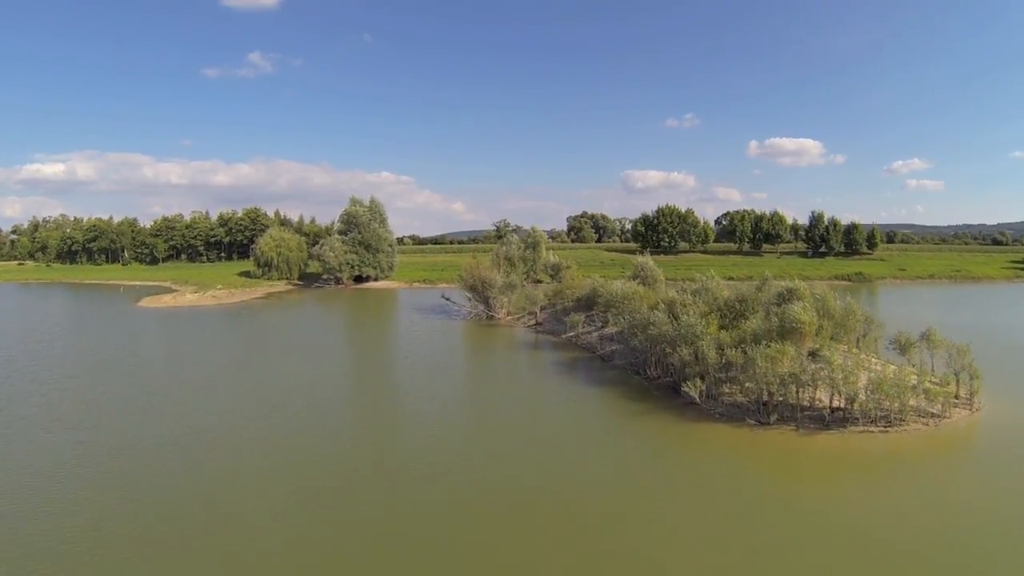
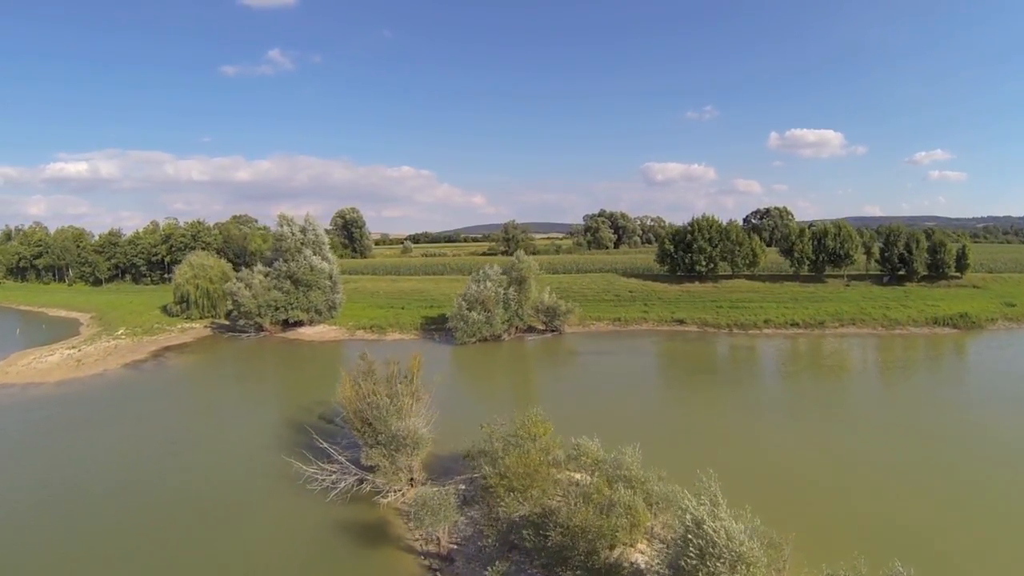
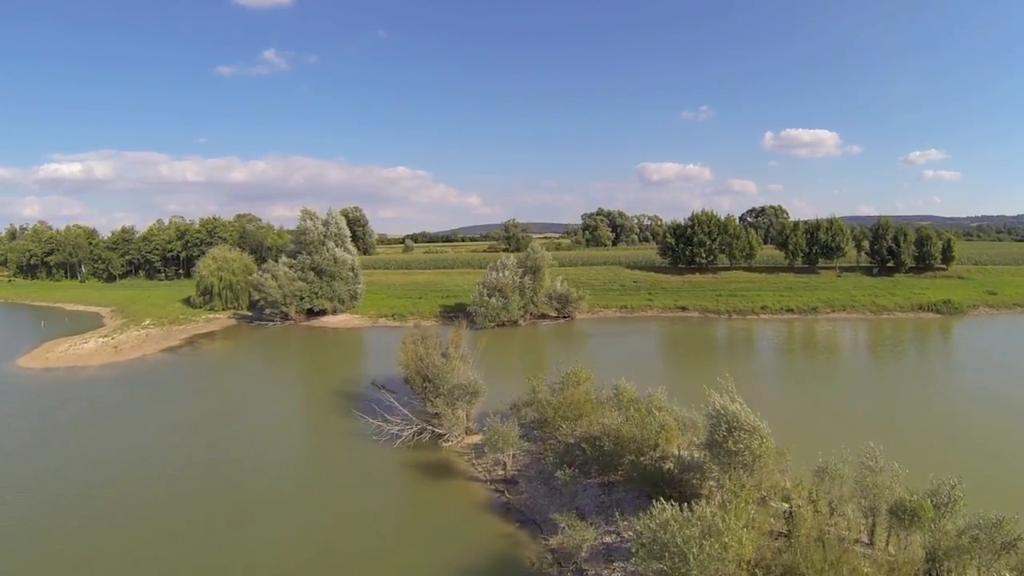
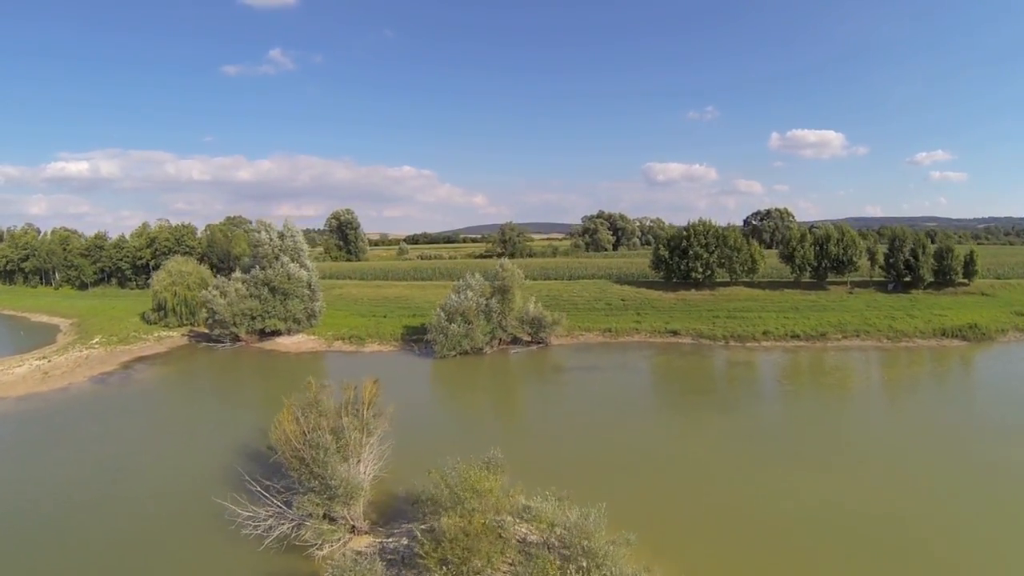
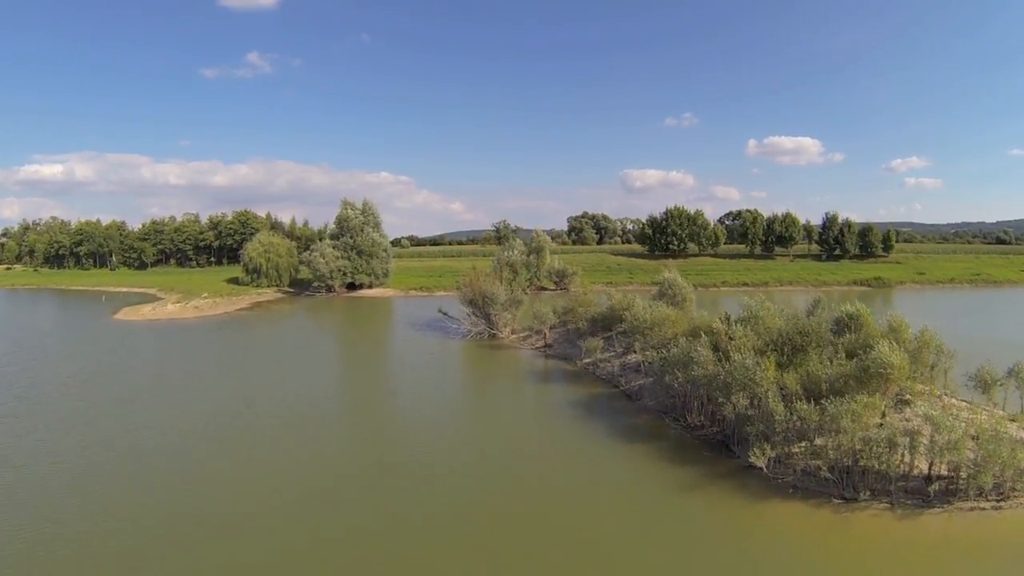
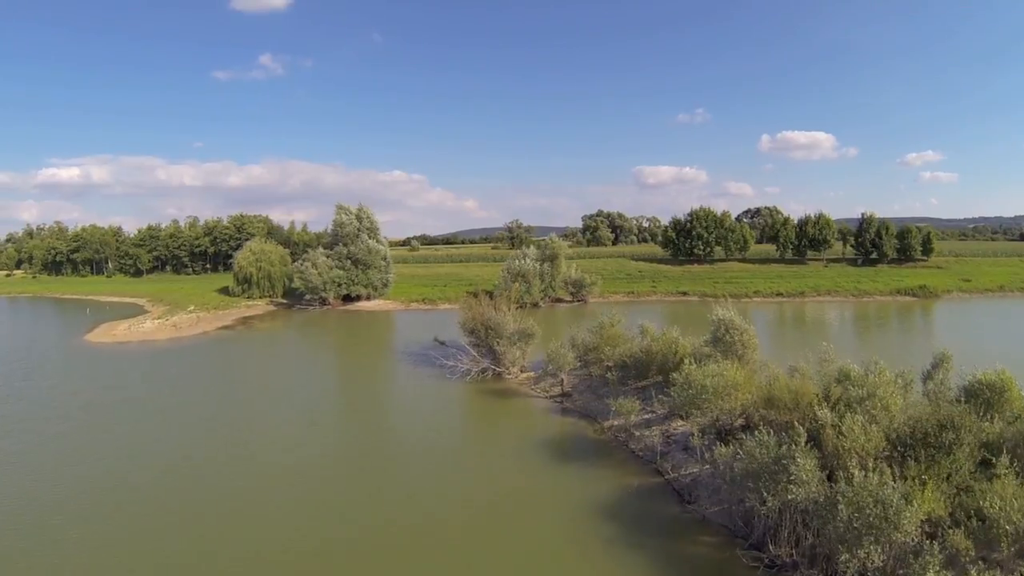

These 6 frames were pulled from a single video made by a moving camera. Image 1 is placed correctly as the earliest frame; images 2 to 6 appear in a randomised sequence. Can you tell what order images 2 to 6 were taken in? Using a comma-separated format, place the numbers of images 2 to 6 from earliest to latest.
5, 6, 3, 2, 4
